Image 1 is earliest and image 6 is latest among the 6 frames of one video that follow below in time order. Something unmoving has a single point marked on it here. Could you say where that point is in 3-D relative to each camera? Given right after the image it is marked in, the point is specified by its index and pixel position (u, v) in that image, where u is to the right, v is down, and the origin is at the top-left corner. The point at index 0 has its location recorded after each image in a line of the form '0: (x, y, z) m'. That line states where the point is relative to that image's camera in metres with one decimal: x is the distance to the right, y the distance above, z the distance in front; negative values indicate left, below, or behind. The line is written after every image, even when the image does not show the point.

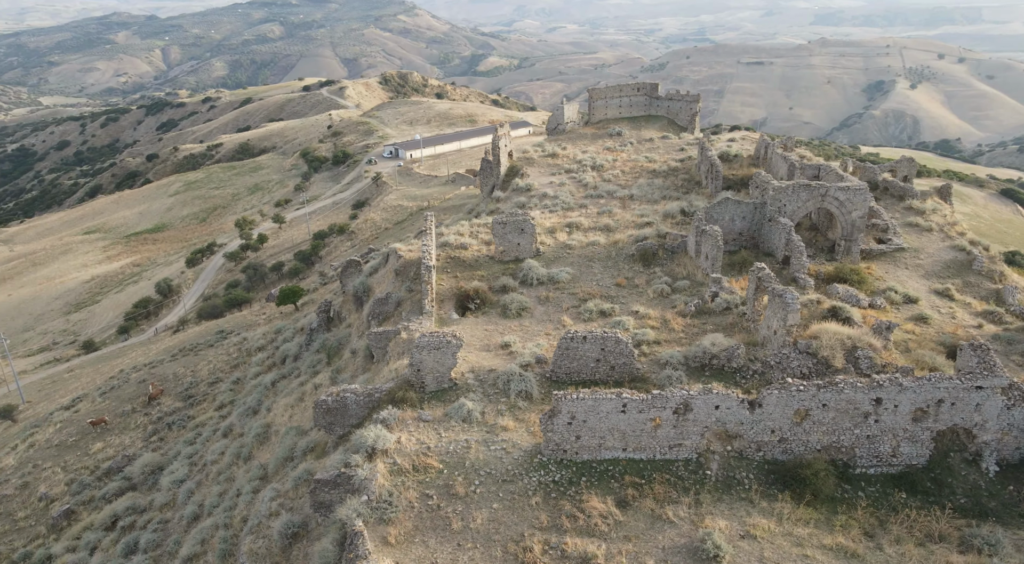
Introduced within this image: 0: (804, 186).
0: (+8.5, +2.8, +18.9) m
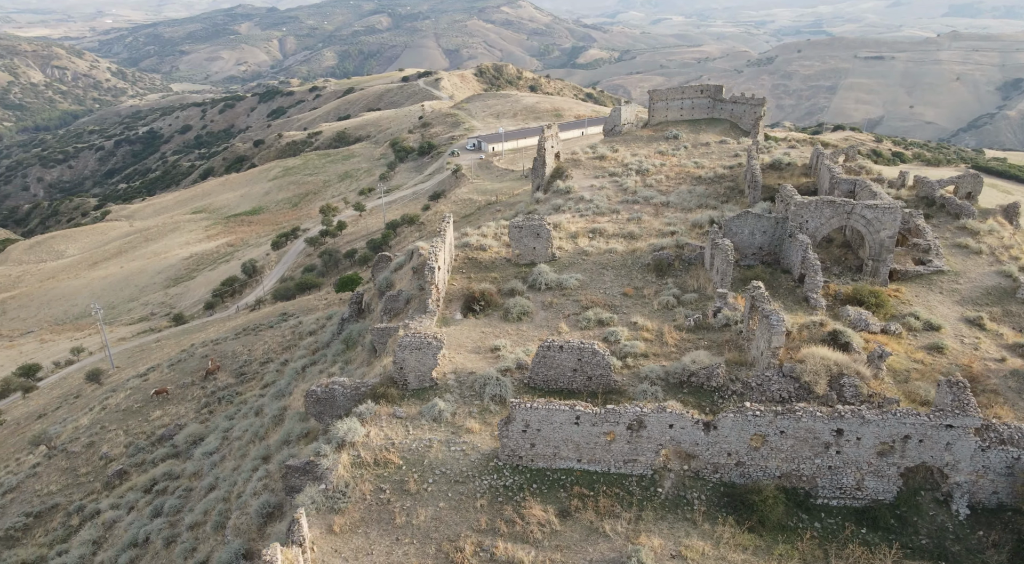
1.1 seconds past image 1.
0: (+8.8, +2.2, +18.2) m
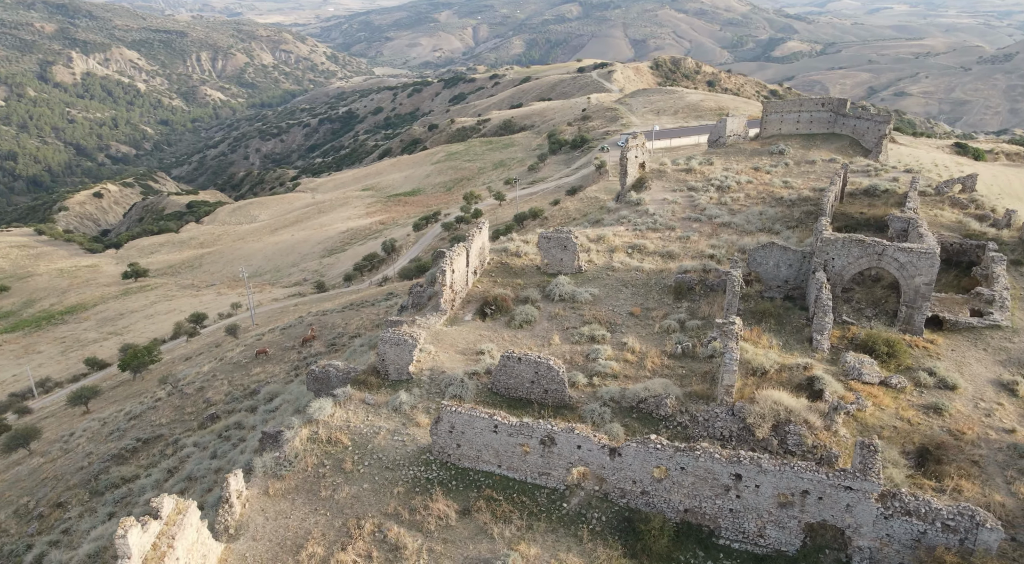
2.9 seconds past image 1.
0: (+9.1, +1.1, +17.2) m
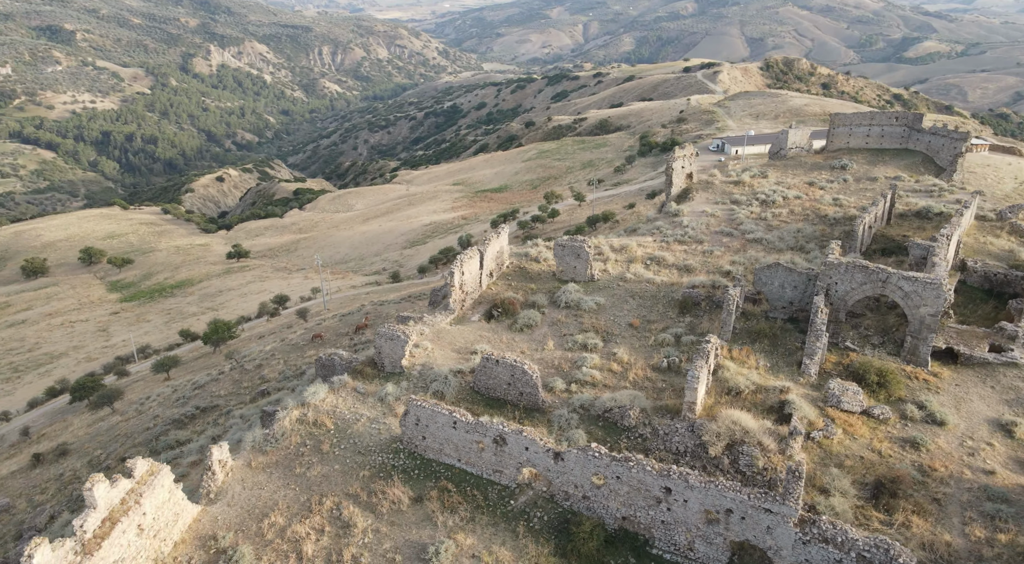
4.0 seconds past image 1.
0: (+9.0, +0.4, +16.8) m
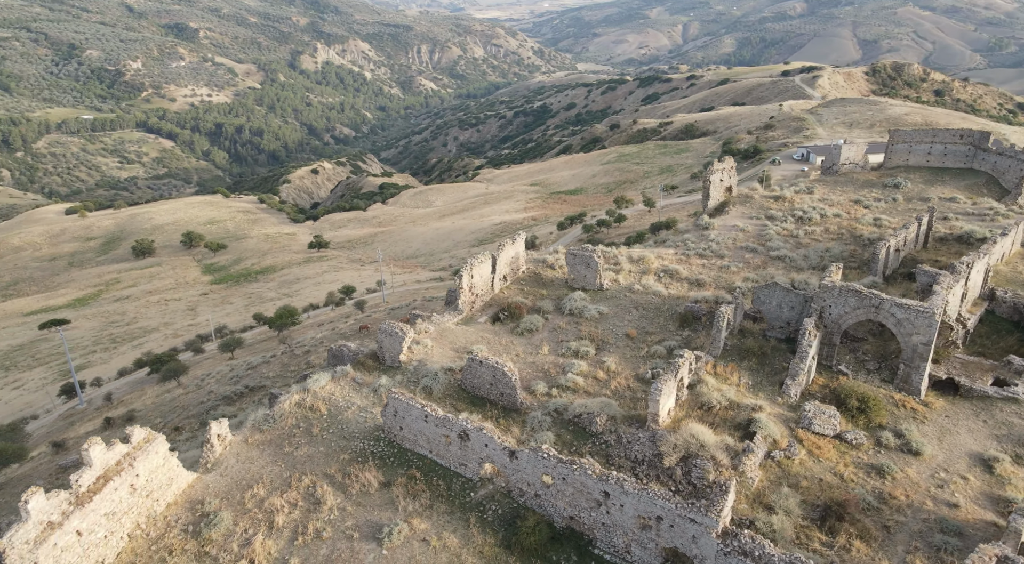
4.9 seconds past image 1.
0: (+8.8, -0.2, +16.7) m
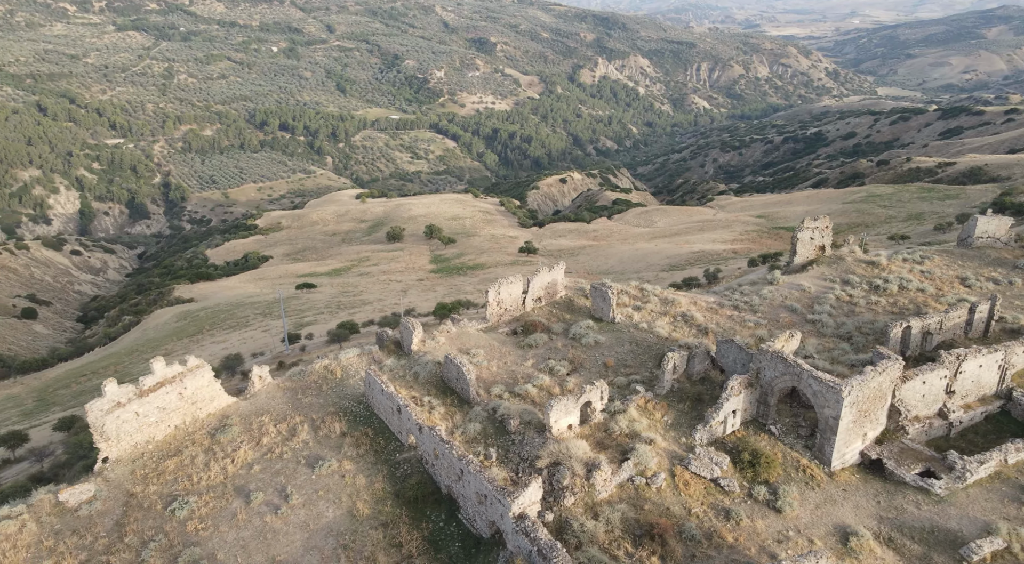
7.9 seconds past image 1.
0: (+7.6, -2.1, +18.0) m
